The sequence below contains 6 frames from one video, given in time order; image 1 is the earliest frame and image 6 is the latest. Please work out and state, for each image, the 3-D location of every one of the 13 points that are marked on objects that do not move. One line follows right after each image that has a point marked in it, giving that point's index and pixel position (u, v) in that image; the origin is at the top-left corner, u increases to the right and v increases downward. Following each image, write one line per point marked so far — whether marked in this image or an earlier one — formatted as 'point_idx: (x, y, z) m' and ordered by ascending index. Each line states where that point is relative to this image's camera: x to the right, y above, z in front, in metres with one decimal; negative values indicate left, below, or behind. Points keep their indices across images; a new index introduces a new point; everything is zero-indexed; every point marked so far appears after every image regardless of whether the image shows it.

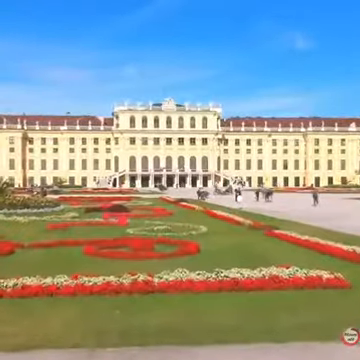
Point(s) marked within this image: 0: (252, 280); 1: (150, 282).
0: (+0.9, -1.3, +11.9) m
1: (-0.4, -1.3, +11.7) m
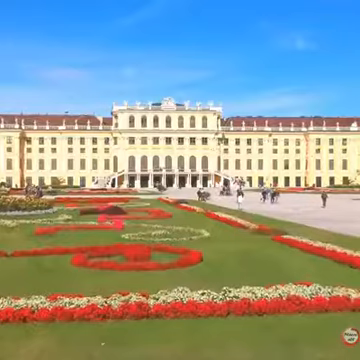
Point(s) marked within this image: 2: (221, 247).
0: (+0.9, -1.3, +9.9) m
1: (-0.4, -1.3, +9.7) m
2: (+0.8, -1.5, +21.1) m
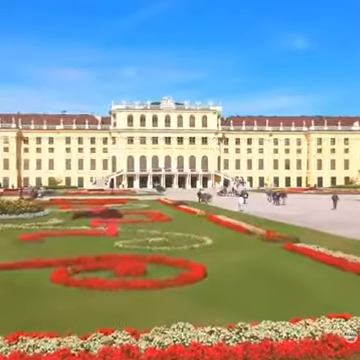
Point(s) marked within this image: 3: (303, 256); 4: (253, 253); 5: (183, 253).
0: (+0.9, -1.3, +7.5) m
1: (-0.4, -1.3, +7.3) m
2: (+0.8, -1.5, +18.7) m
3: (+2.4, -1.5, +18.3) m
4: (+1.2, -1.5, +20.0) m
5: (+0.2, -1.5, +18.8) m
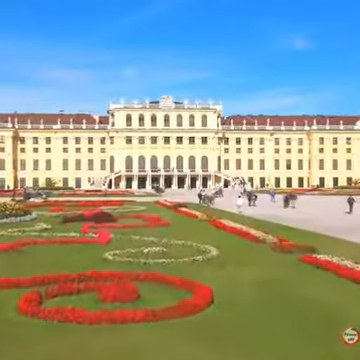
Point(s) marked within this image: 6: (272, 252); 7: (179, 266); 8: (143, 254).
0: (+1.0, -1.3, +4.7) m
1: (-0.3, -1.4, +4.5) m
2: (+0.9, -1.5, +15.9) m
3: (+2.4, -1.5, +15.5) m
4: (+1.3, -1.5, +17.2) m
5: (+0.2, -1.5, +16.0) m
6: (+1.9, -1.5, +18.9) m
7: (0.0, -1.5, +15.6) m
8: (-0.7, -1.4, +17.3) m
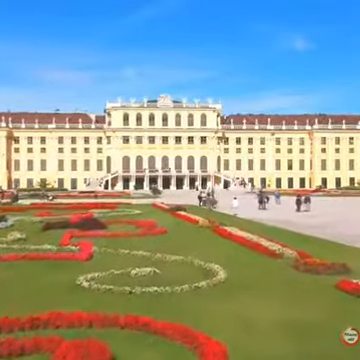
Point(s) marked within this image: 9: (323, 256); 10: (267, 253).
0: (+0.9, -1.4, +0.7) m
1: (-0.4, -1.4, +0.5) m
2: (+0.8, -1.5, +11.9) m
3: (+2.4, -1.5, +11.5) m
4: (+1.2, -1.5, +13.2) m
5: (+0.1, -1.5, +12.0) m
6: (+1.9, -1.5, +14.9) m
7: (0.0, -1.5, +11.6) m
8: (-0.7, -1.4, +13.3) m
9: (+2.6, -1.4, +16.8) m
10: (+1.7, -1.4, +17.7) m
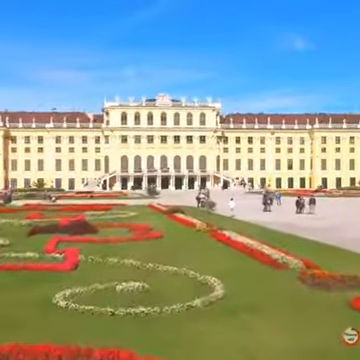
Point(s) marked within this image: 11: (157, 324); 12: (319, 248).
0: (+0.8, -1.4, -0.9) m
1: (-0.5, -1.4, -1.1) m
2: (+0.7, -1.6, +10.3) m
3: (+2.3, -1.6, +9.8) m
4: (+1.1, -1.6, +11.5) m
5: (0.0, -1.5, +10.3) m
6: (+1.8, -1.5, +13.3) m
7: (-0.1, -1.5, +10.0) m
8: (-0.8, -1.5, +11.7) m
9: (+2.5, -1.4, +15.2) m
10: (+1.6, -1.4, +16.1) m
11: (-0.3, -1.5, +9.9) m
12: (+3.0, -1.5, +19.1) m
